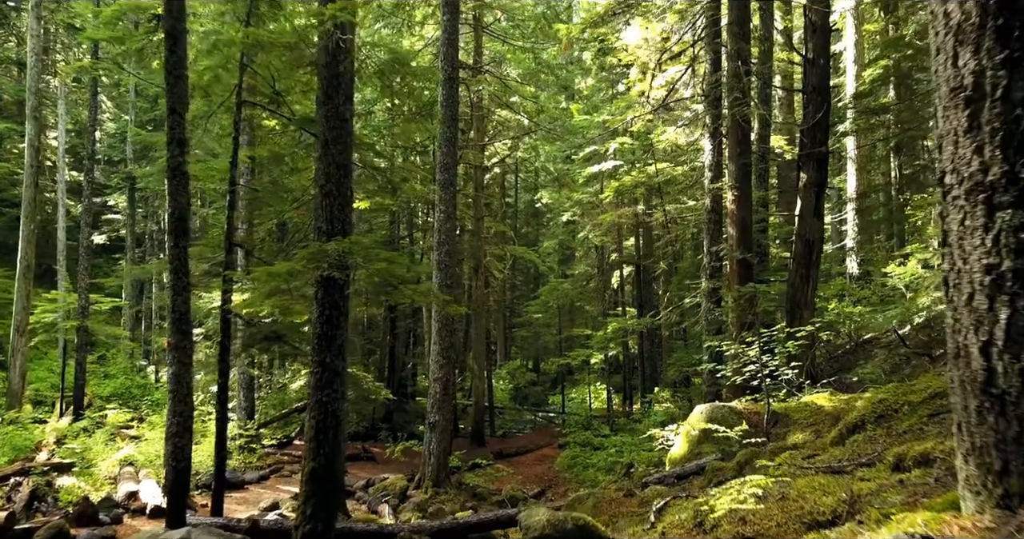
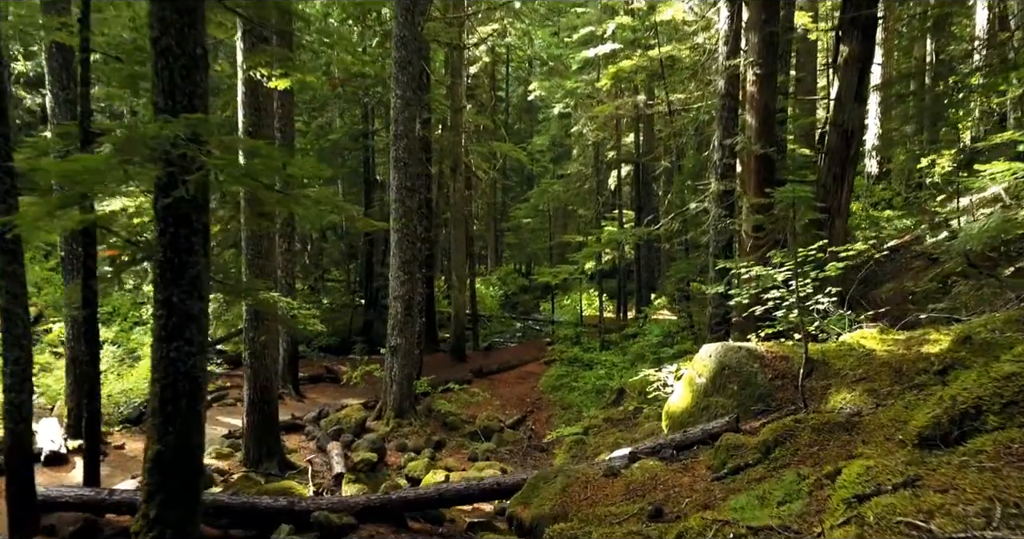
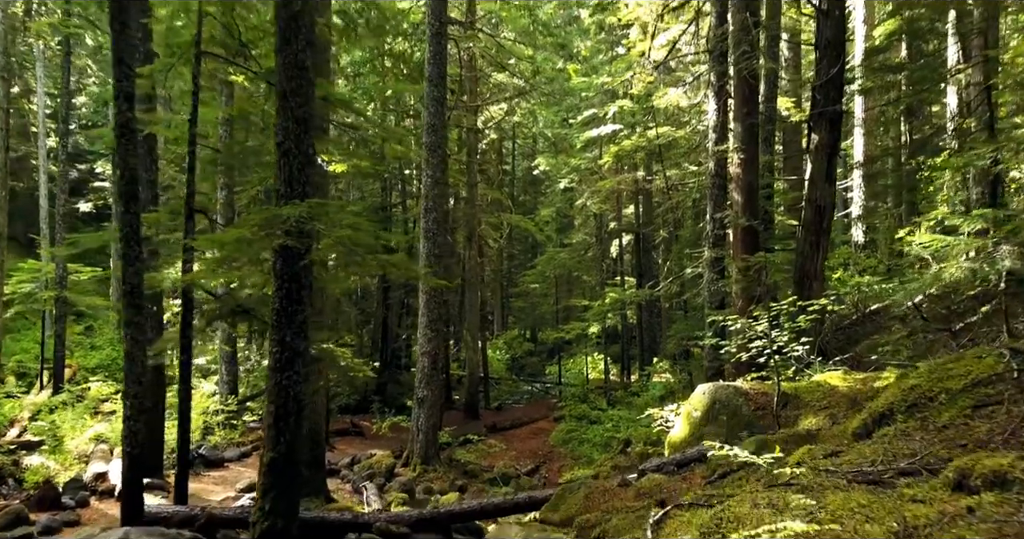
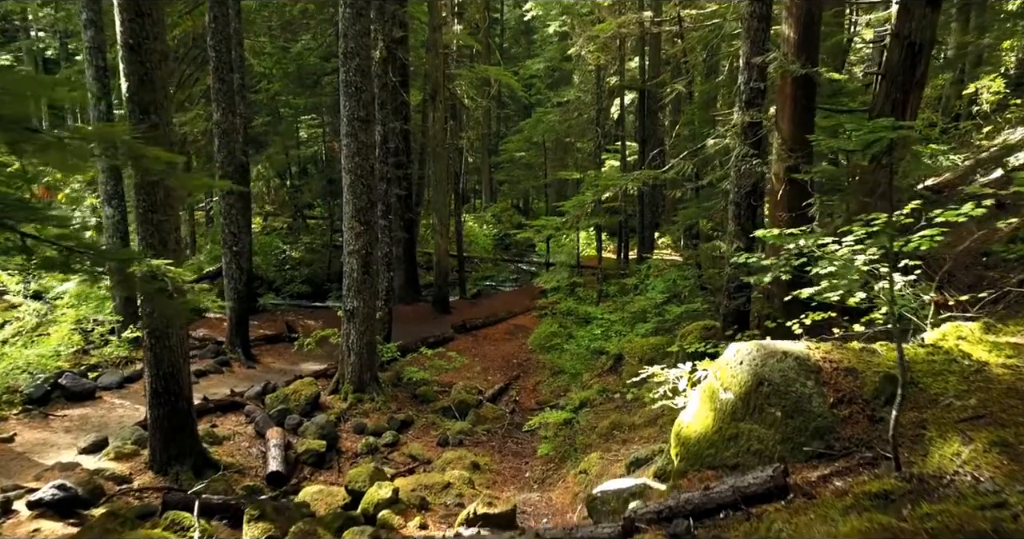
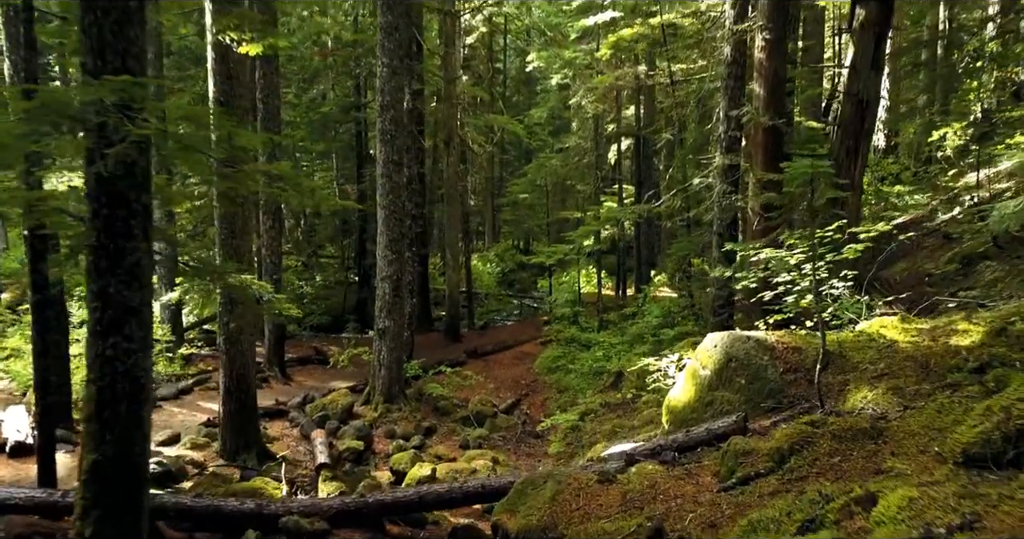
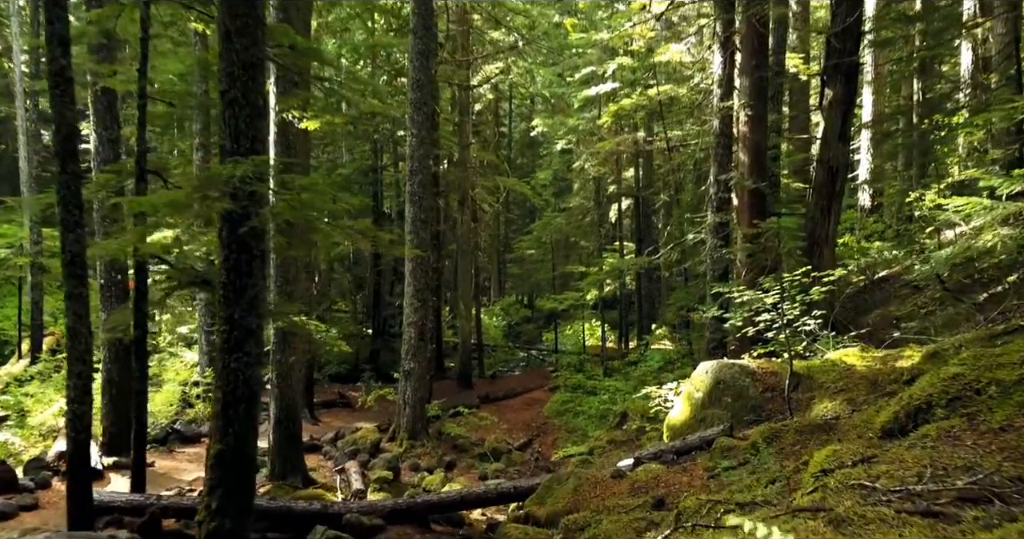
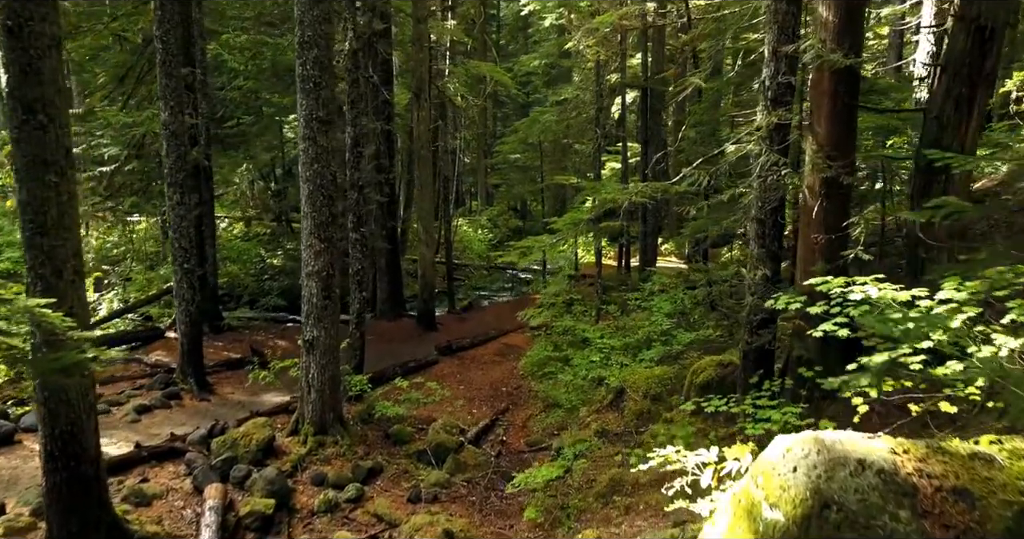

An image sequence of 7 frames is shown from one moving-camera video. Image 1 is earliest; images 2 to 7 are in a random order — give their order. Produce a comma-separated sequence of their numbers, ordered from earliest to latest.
3, 6, 2, 5, 4, 7
